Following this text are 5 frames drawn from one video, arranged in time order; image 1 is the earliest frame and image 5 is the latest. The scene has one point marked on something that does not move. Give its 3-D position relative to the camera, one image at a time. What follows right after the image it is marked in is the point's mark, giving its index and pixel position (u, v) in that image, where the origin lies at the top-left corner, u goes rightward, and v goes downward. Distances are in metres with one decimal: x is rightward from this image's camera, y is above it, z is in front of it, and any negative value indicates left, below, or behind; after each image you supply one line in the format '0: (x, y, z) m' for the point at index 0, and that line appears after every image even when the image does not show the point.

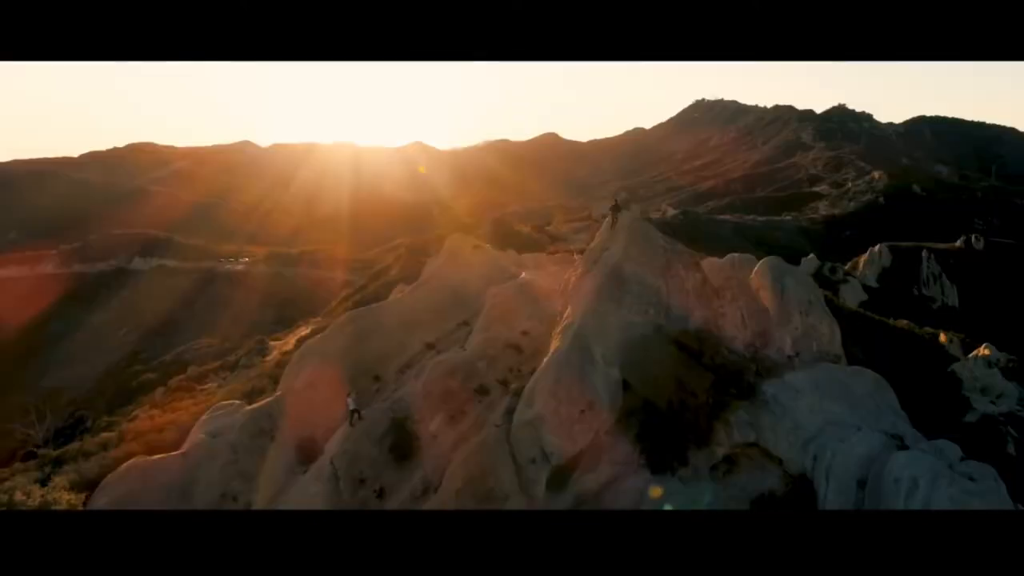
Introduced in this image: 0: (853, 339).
0: (+6.0, -1.0, +15.9) m
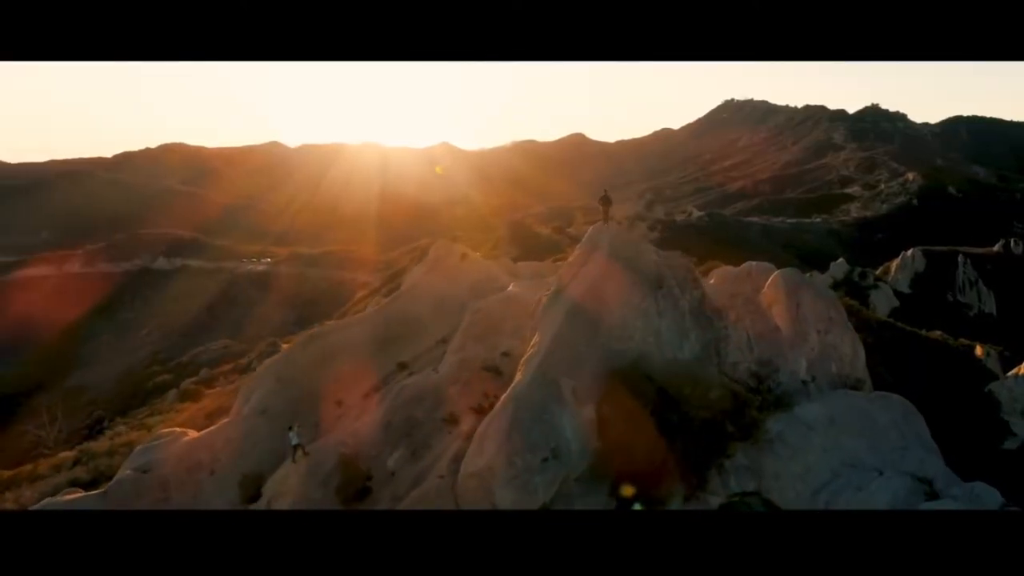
0: (+6.2, -1.2, +15.1) m
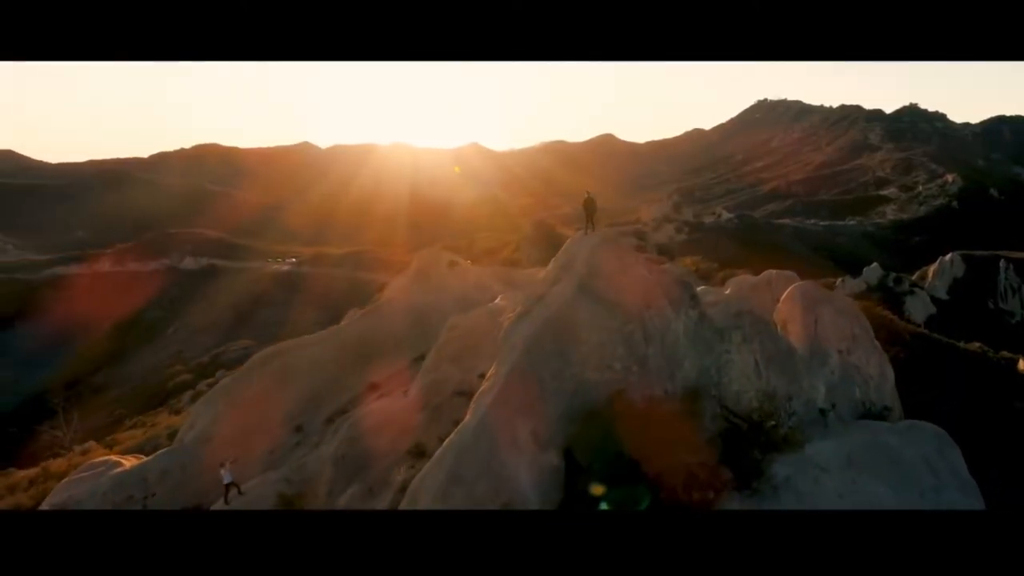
0: (+6.4, -1.3, +14.2) m
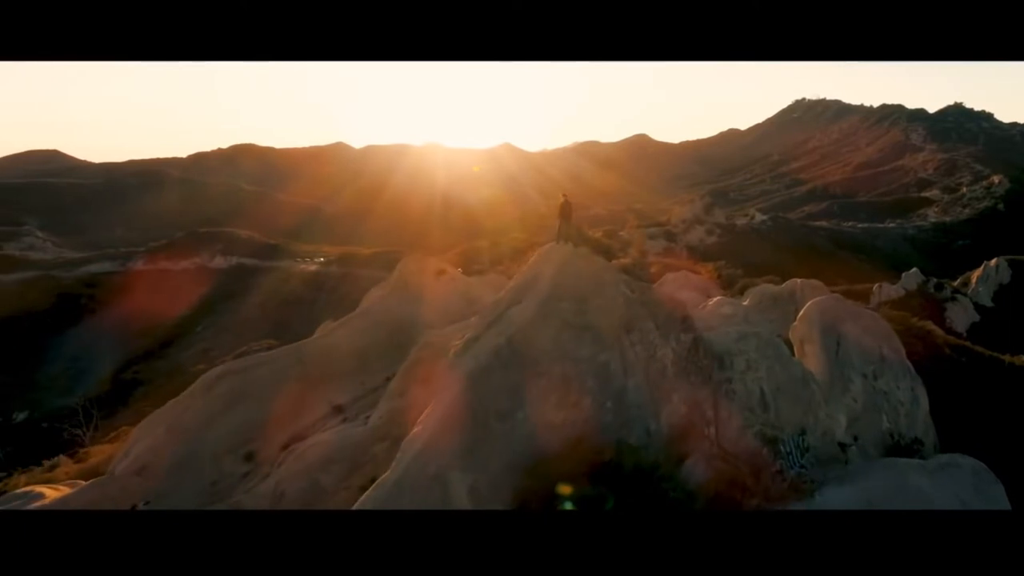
0: (+6.6, -1.4, +13.4) m
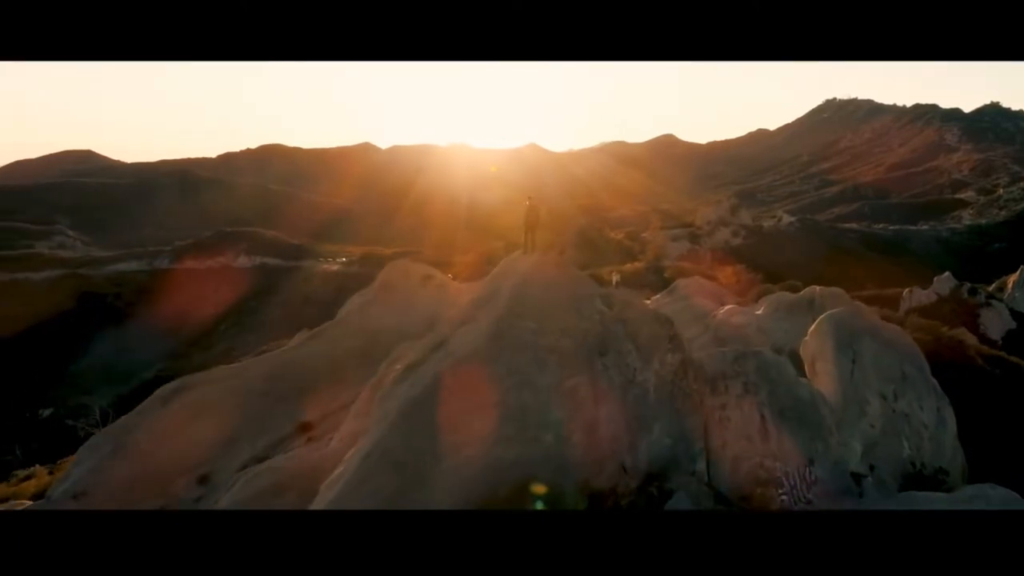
0: (+6.8, -1.5, +12.8) m
